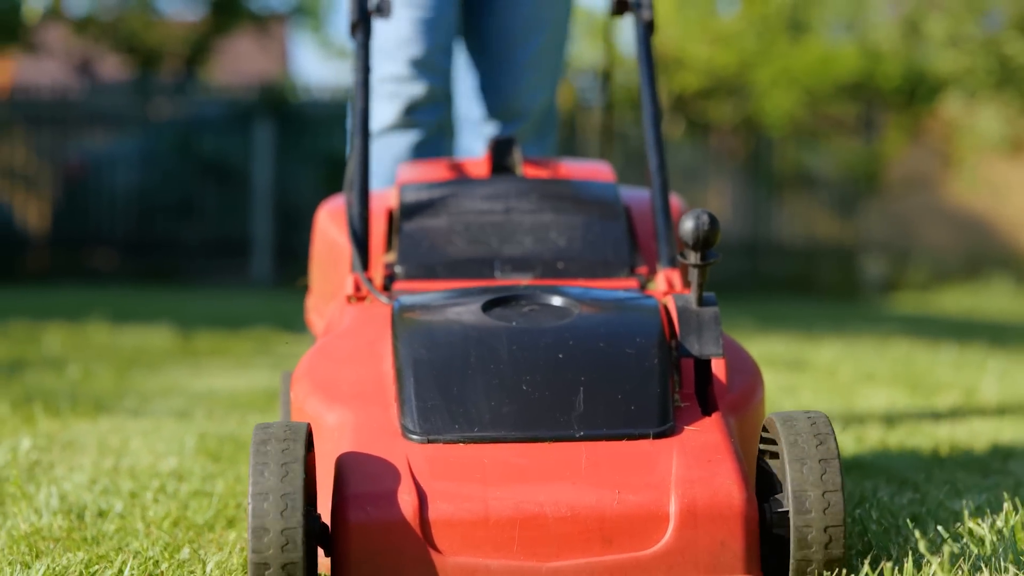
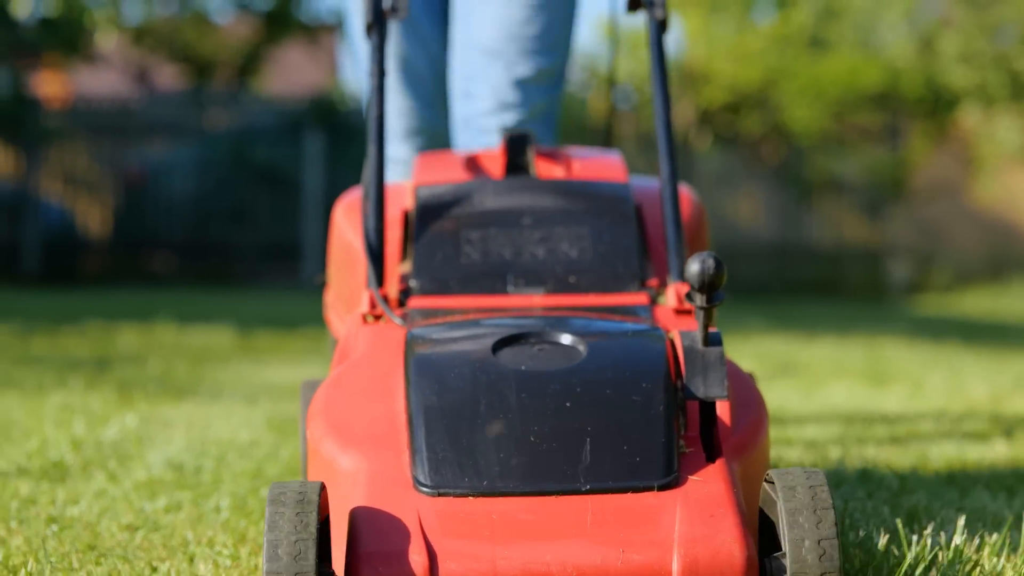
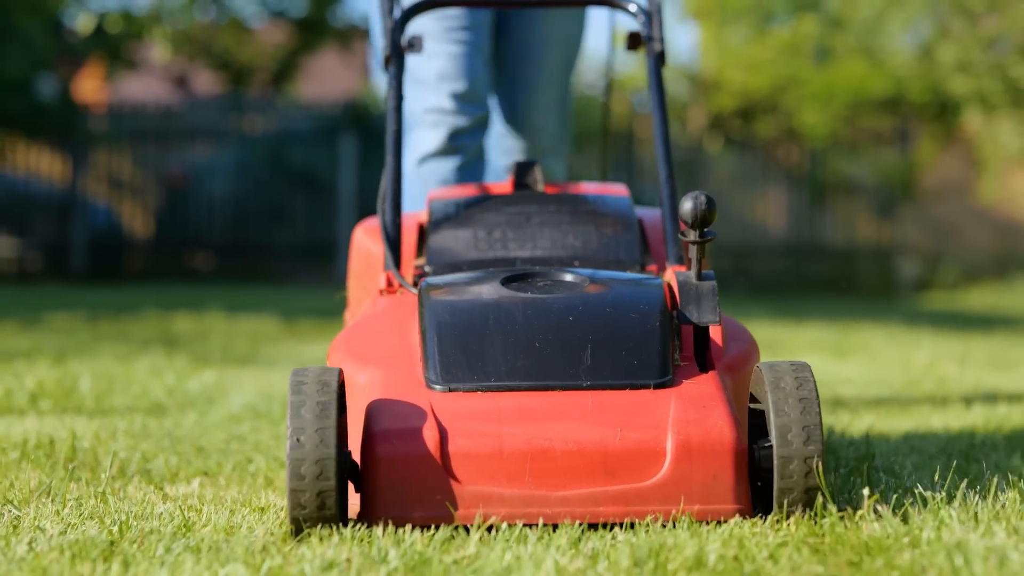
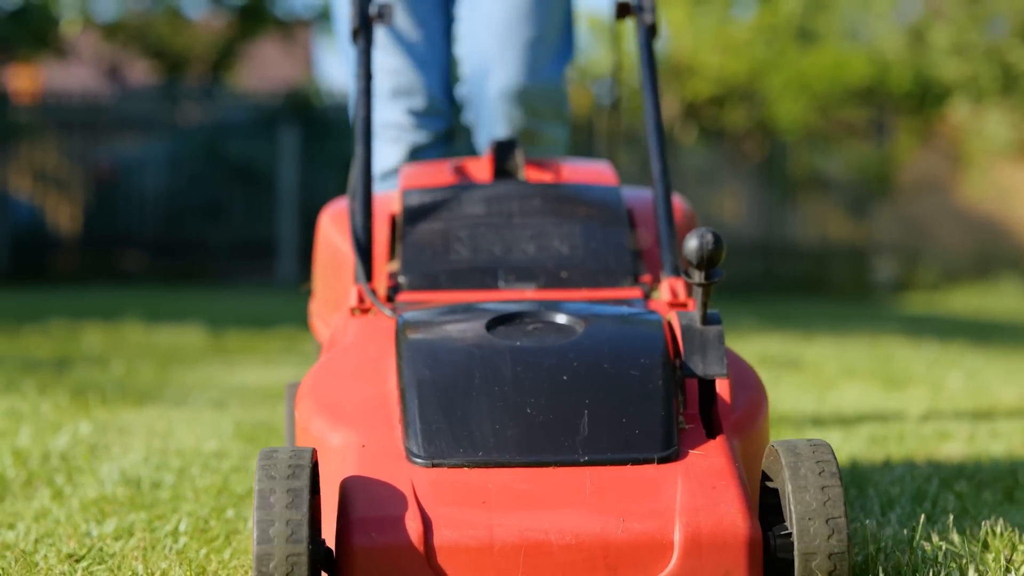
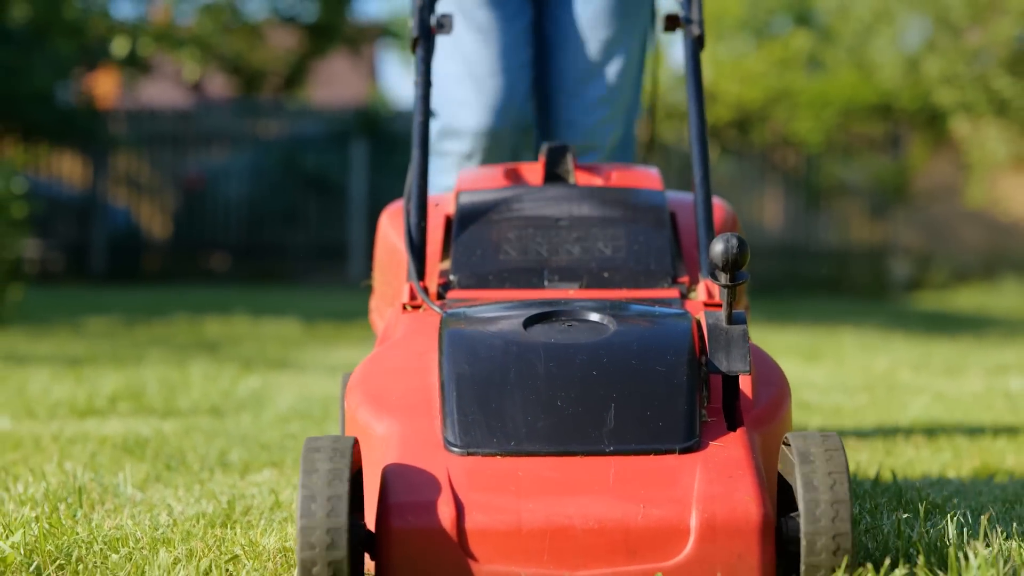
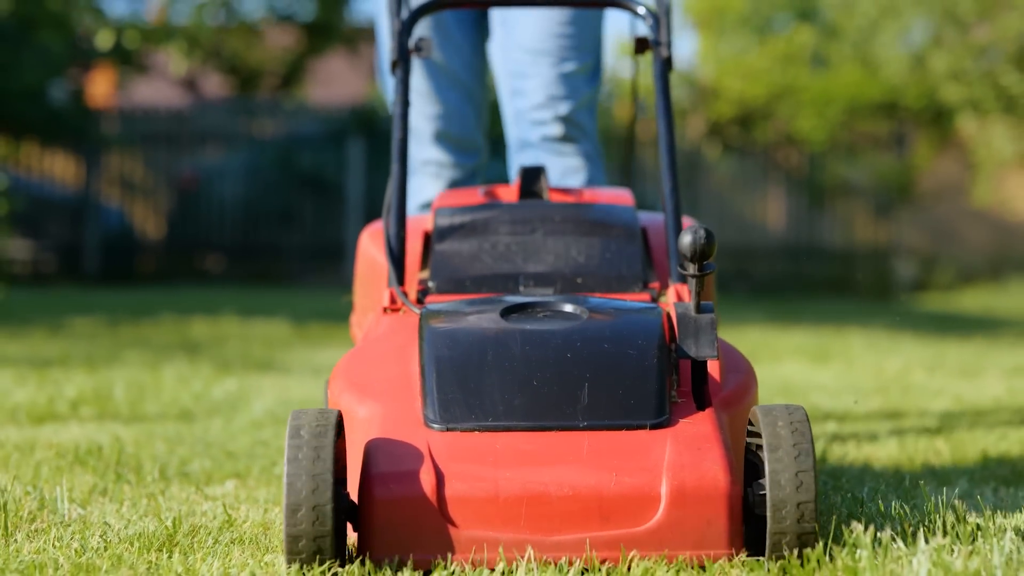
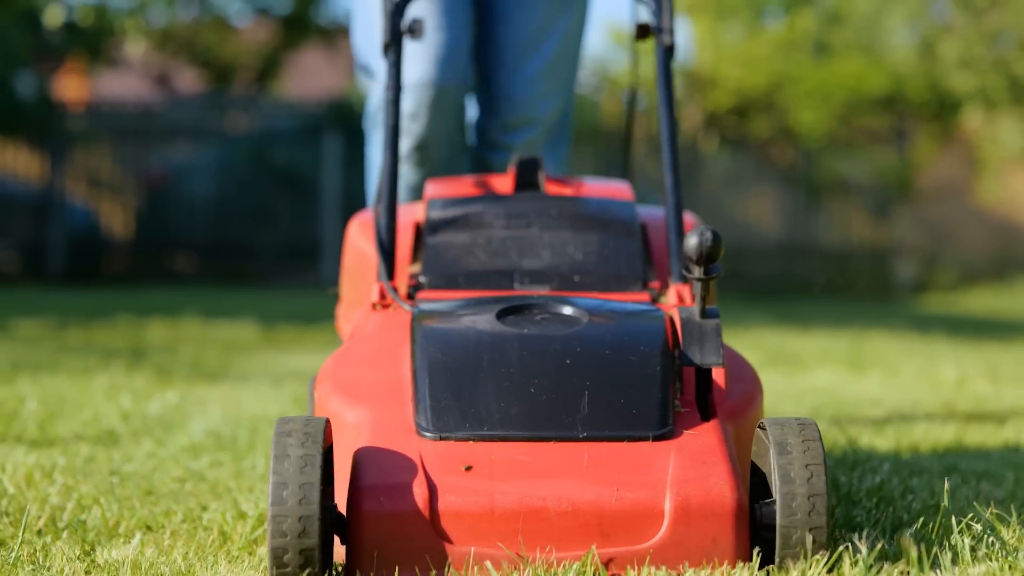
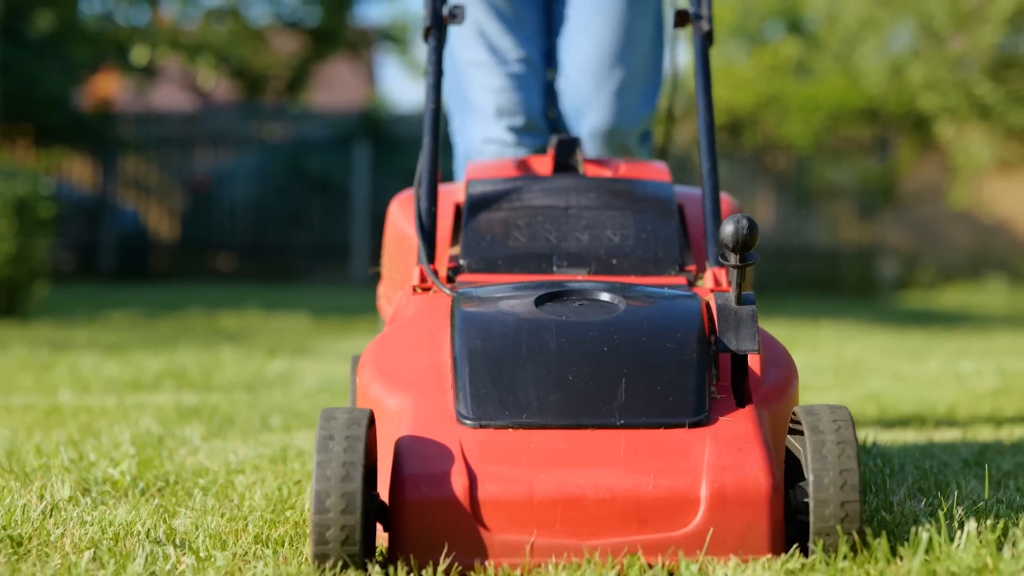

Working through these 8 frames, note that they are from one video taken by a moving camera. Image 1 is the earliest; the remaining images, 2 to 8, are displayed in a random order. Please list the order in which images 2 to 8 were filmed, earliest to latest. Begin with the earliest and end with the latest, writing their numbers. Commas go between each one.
4, 2, 7, 3, 6, 5, 8
